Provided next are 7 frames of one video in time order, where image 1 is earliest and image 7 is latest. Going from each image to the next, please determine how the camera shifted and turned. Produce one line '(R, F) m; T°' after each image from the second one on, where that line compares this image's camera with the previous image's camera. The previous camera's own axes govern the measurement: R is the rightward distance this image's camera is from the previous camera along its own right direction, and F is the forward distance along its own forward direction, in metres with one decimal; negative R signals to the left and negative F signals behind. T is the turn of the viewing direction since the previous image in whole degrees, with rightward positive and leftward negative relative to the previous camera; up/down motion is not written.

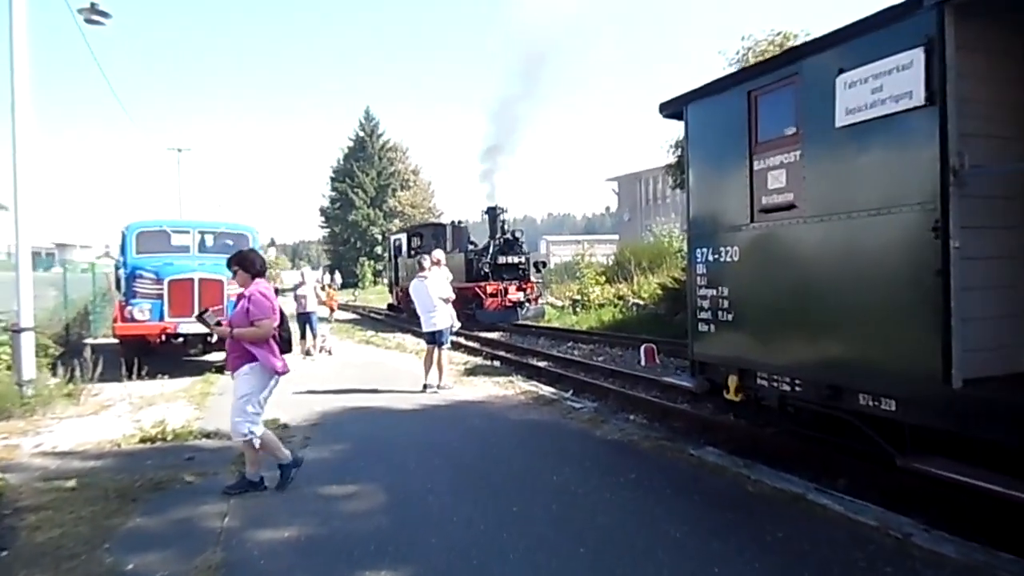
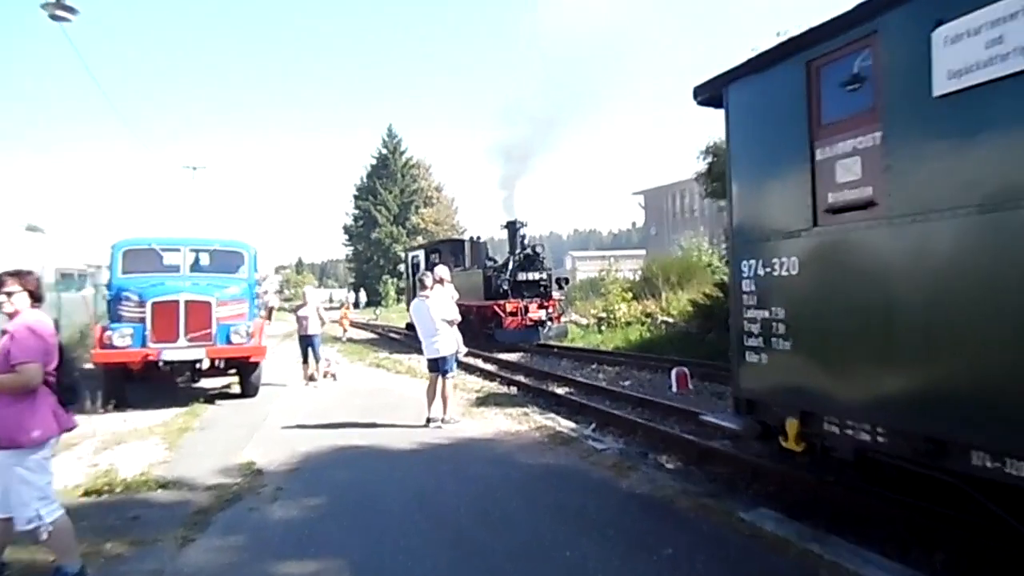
(+0.2, +1.3) m; -2°
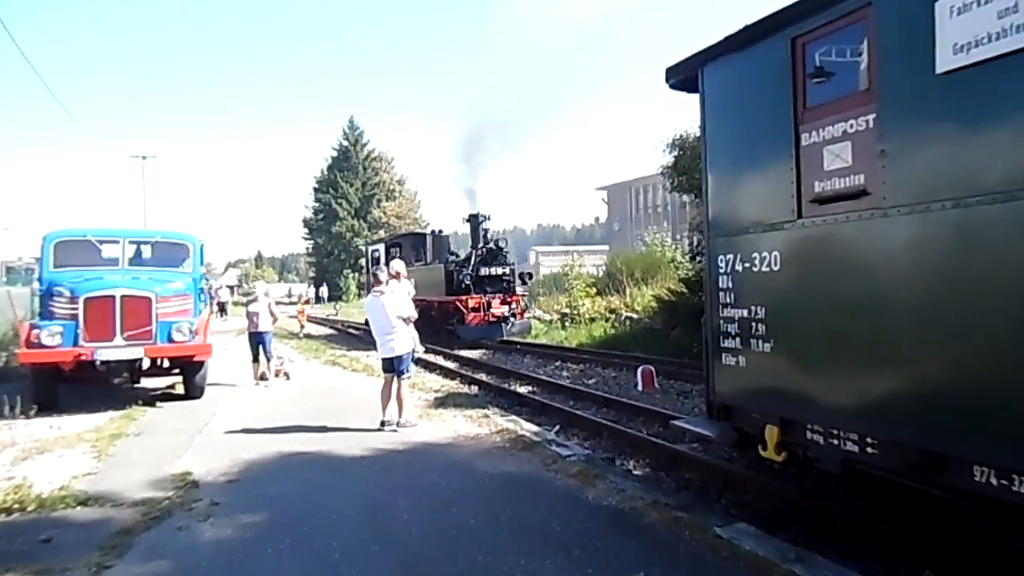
(0.0, +0.5) m; +3°
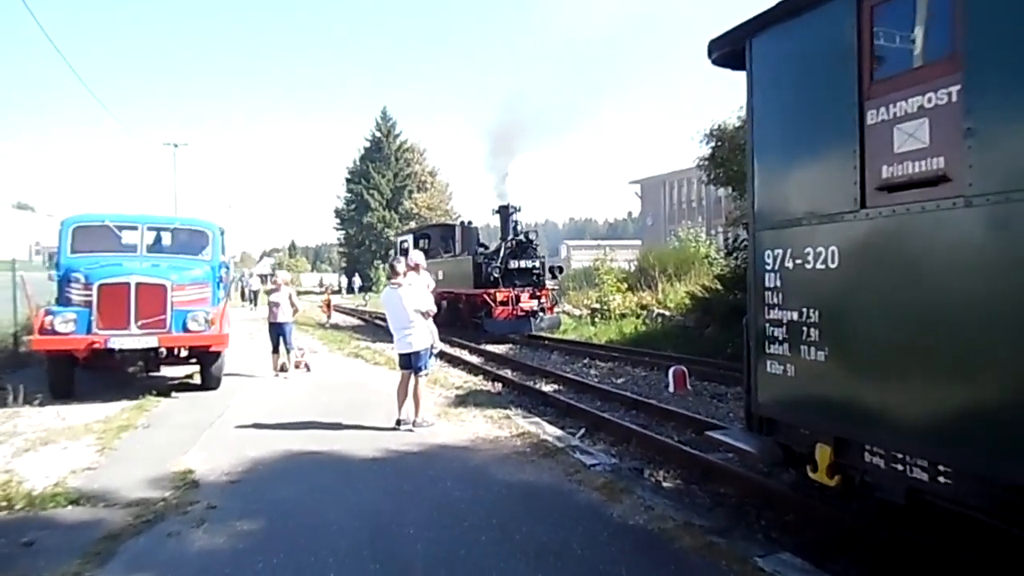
(+0.1, +0.6) m; -2°
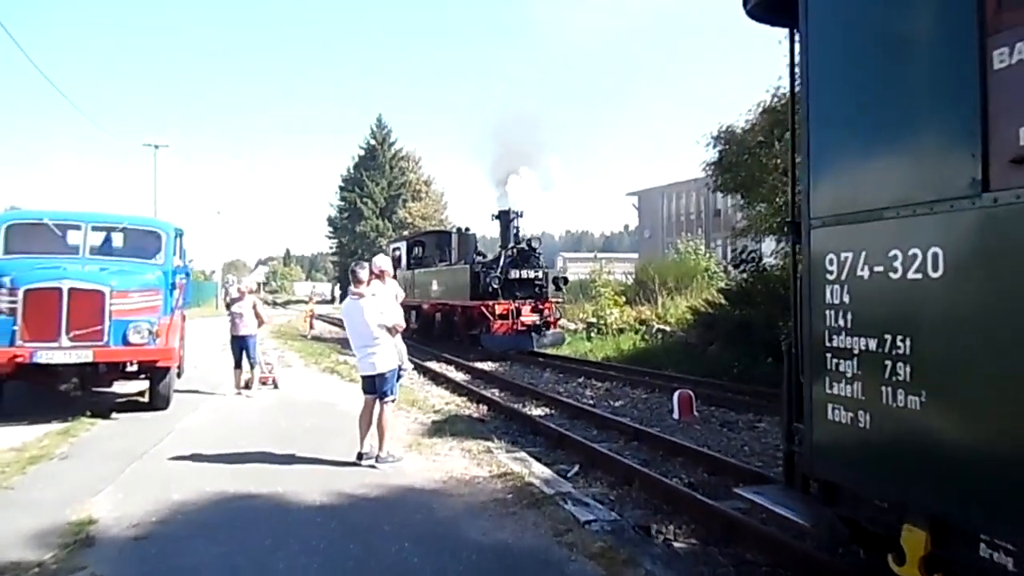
(+0.1, +1.3) m; 0°
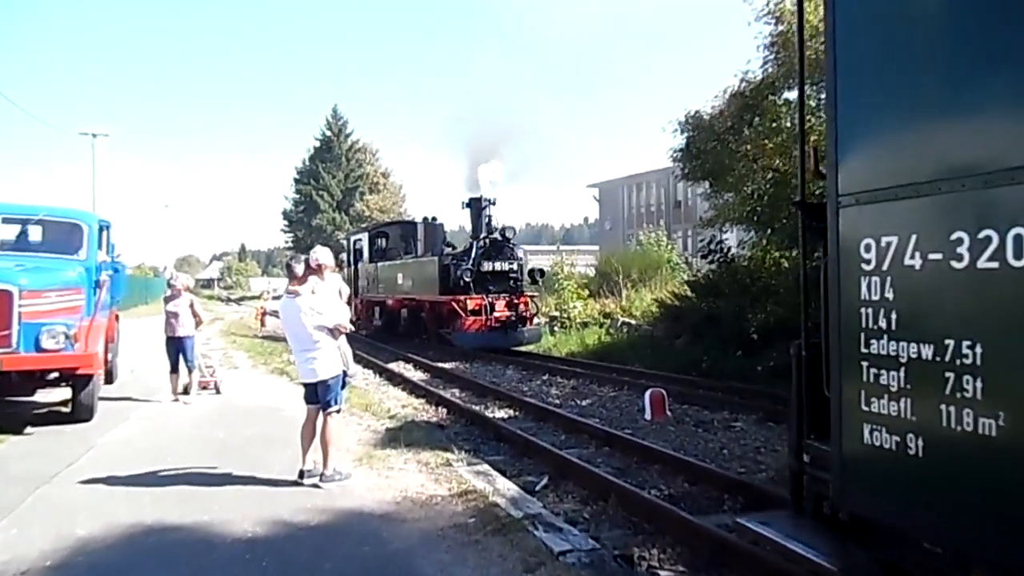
(0.0, +0.8) m; +3°
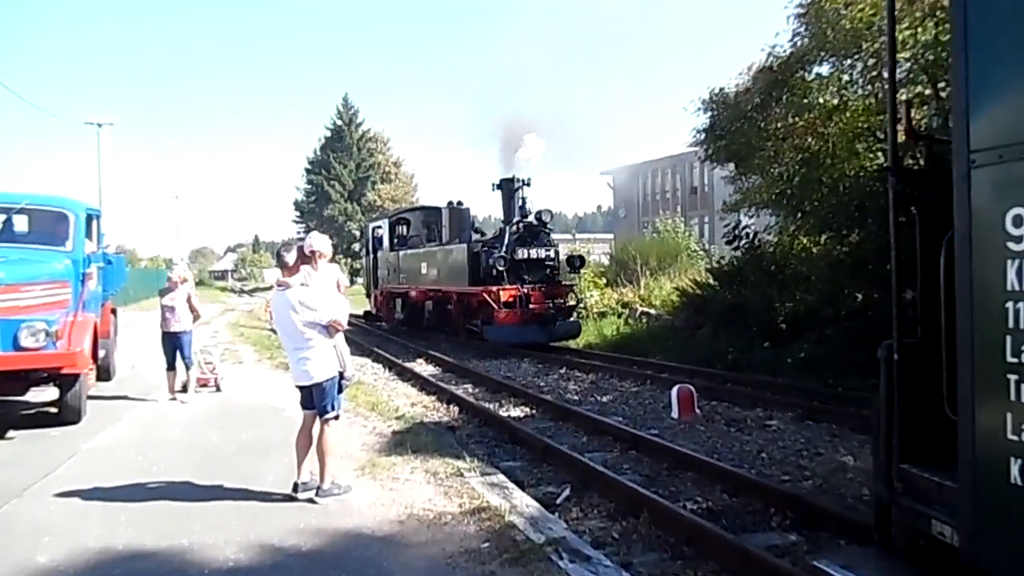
(0.0, +0.8) m; -1°
